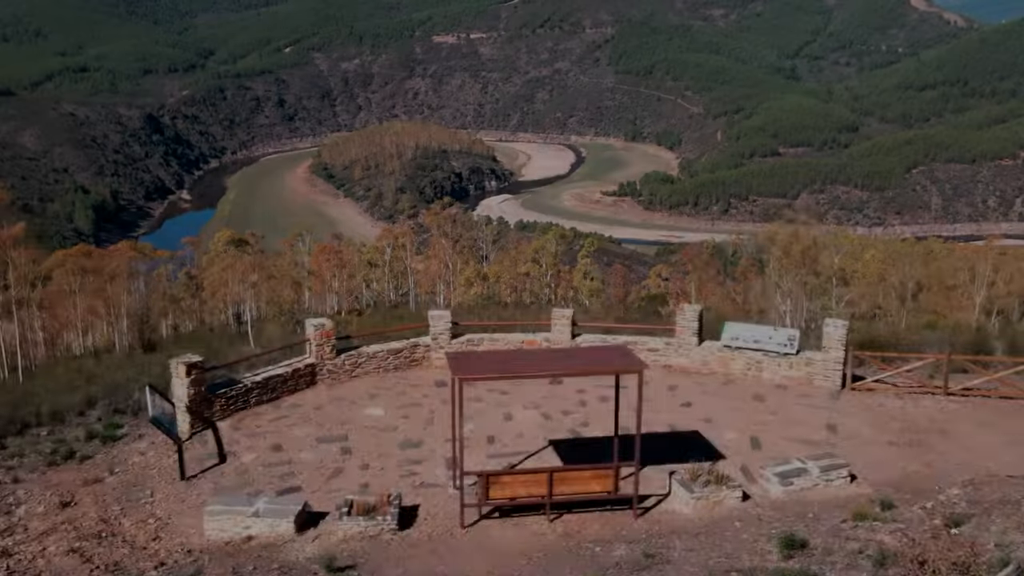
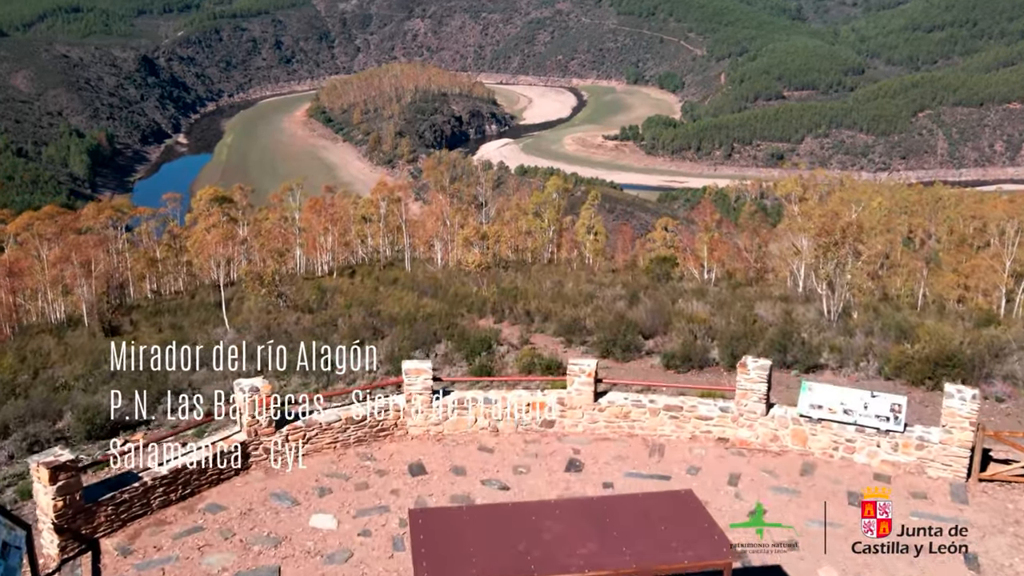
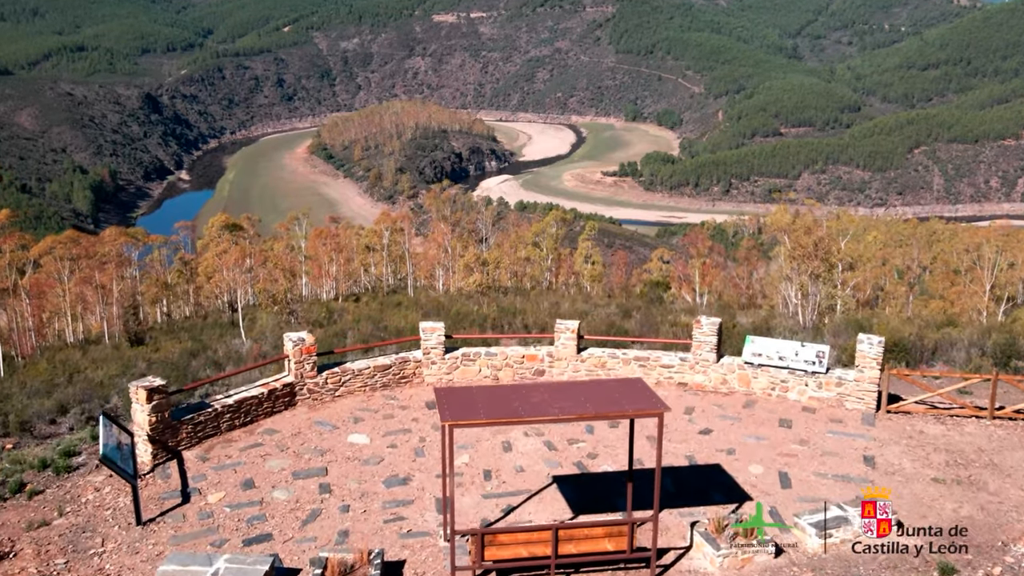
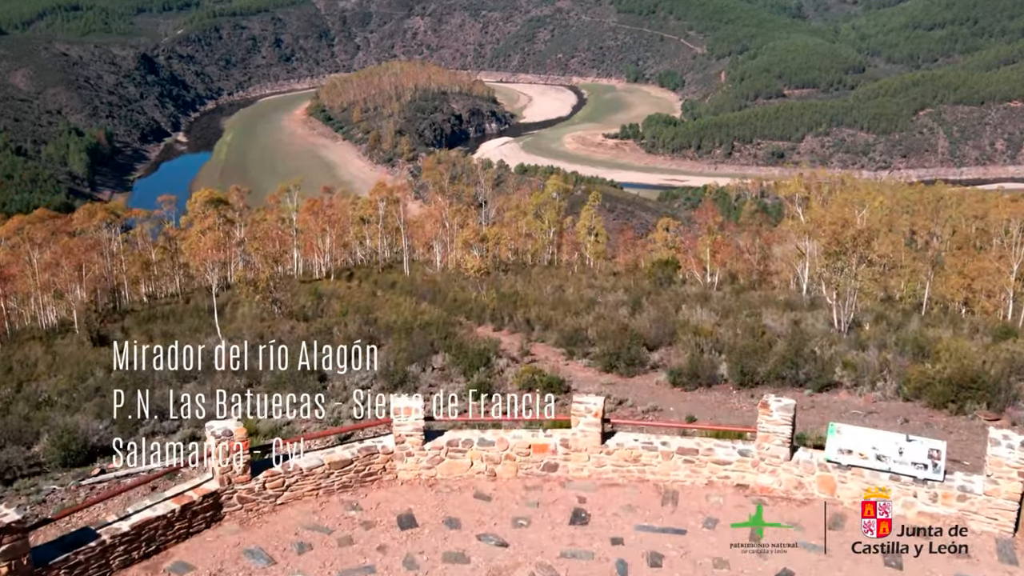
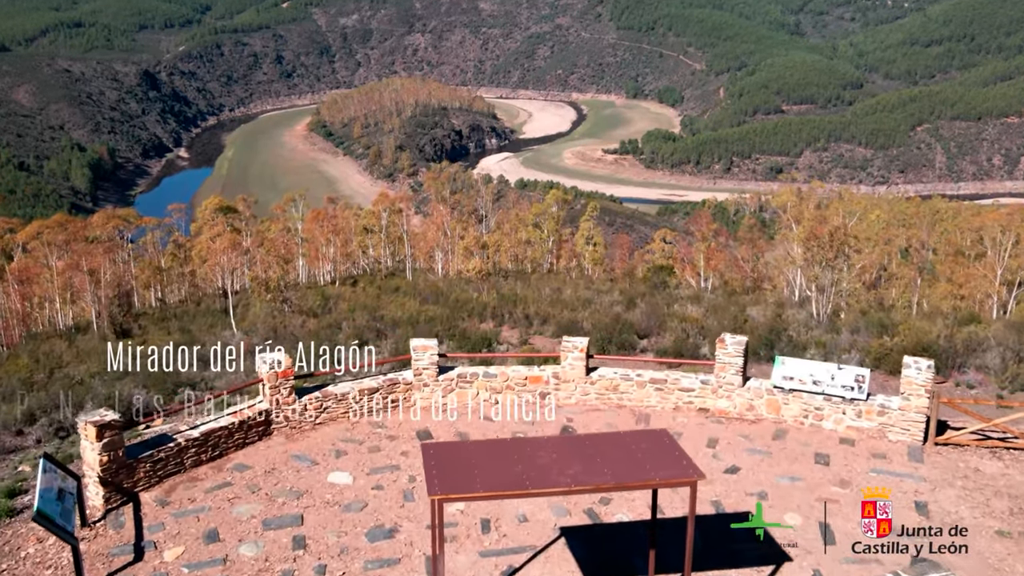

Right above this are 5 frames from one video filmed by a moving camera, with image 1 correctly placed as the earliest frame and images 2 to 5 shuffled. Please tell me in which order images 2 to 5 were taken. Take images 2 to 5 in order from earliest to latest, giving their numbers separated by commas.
3, 5, 2, 4
